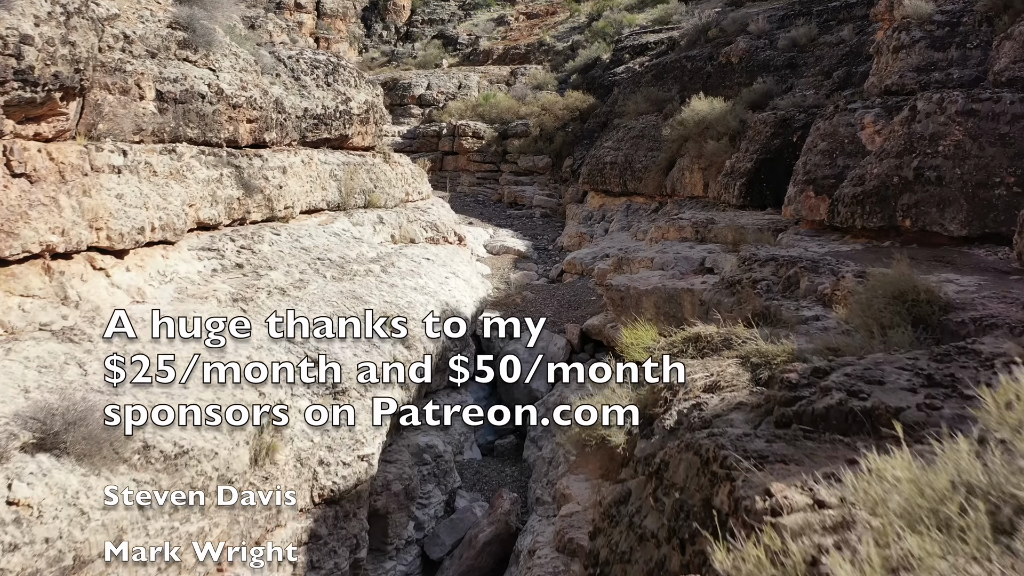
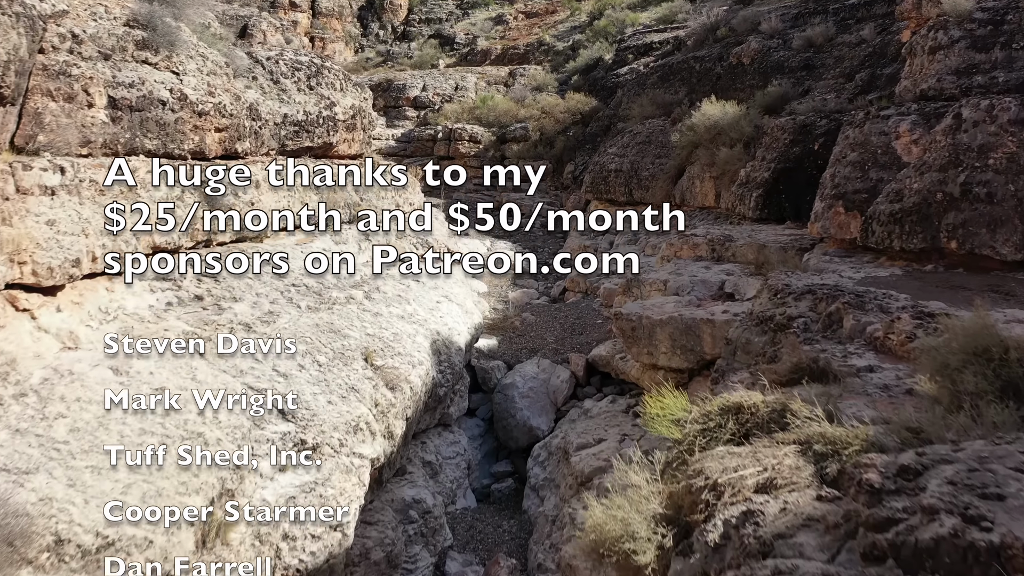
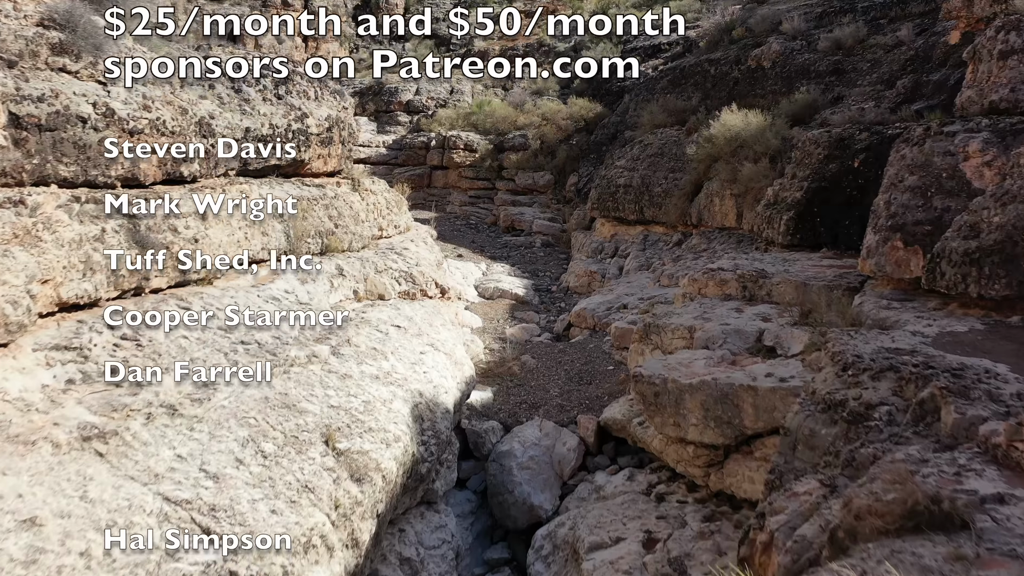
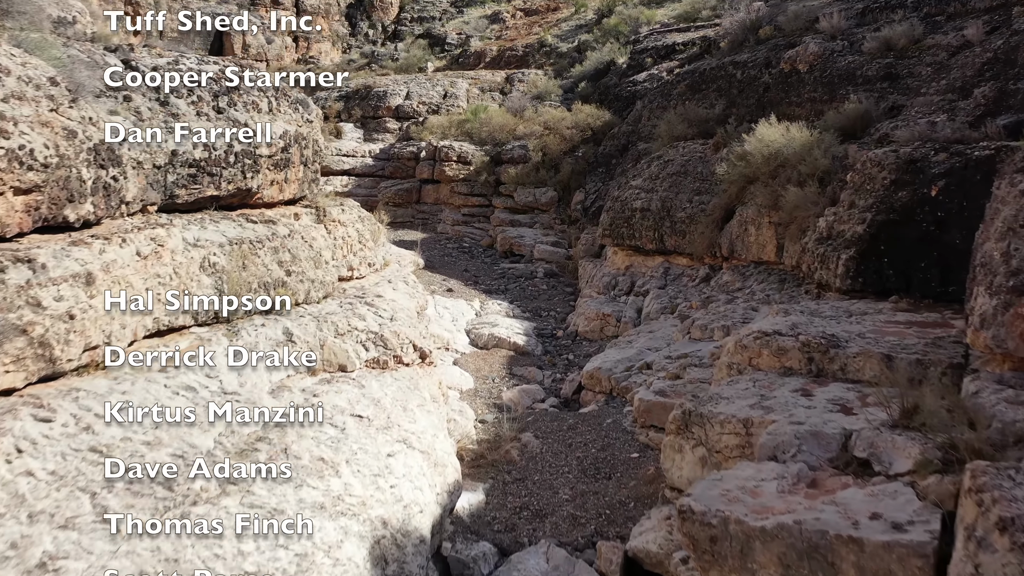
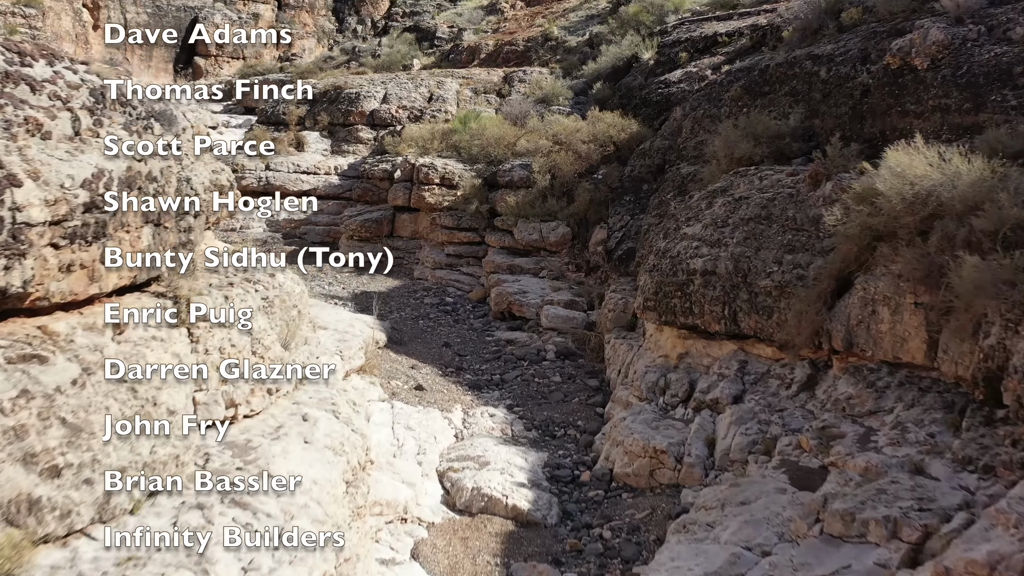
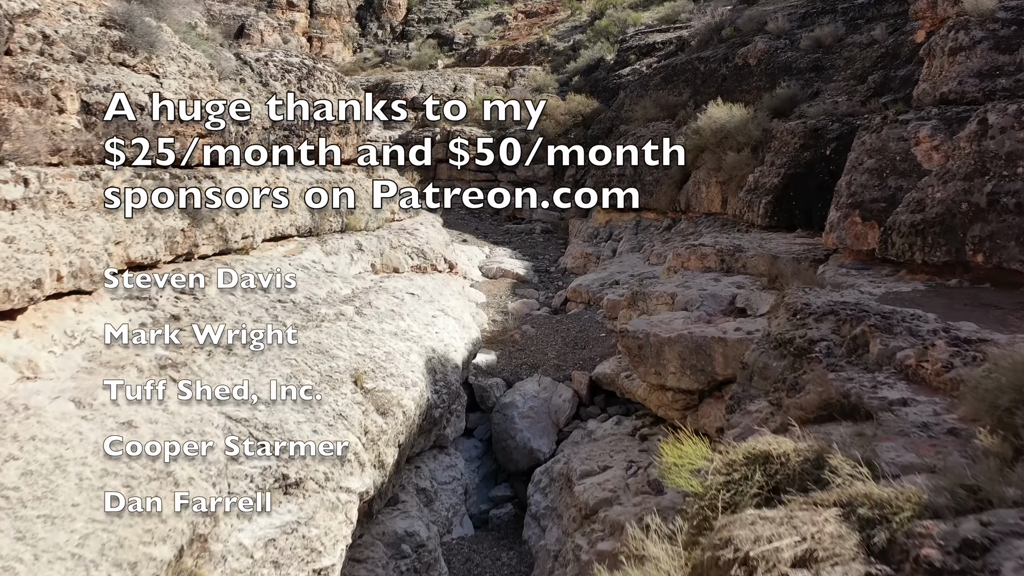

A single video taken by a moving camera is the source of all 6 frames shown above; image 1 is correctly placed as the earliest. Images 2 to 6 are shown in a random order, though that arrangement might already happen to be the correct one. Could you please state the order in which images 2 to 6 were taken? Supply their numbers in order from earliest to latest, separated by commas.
2, 6, 3, 4, 5
